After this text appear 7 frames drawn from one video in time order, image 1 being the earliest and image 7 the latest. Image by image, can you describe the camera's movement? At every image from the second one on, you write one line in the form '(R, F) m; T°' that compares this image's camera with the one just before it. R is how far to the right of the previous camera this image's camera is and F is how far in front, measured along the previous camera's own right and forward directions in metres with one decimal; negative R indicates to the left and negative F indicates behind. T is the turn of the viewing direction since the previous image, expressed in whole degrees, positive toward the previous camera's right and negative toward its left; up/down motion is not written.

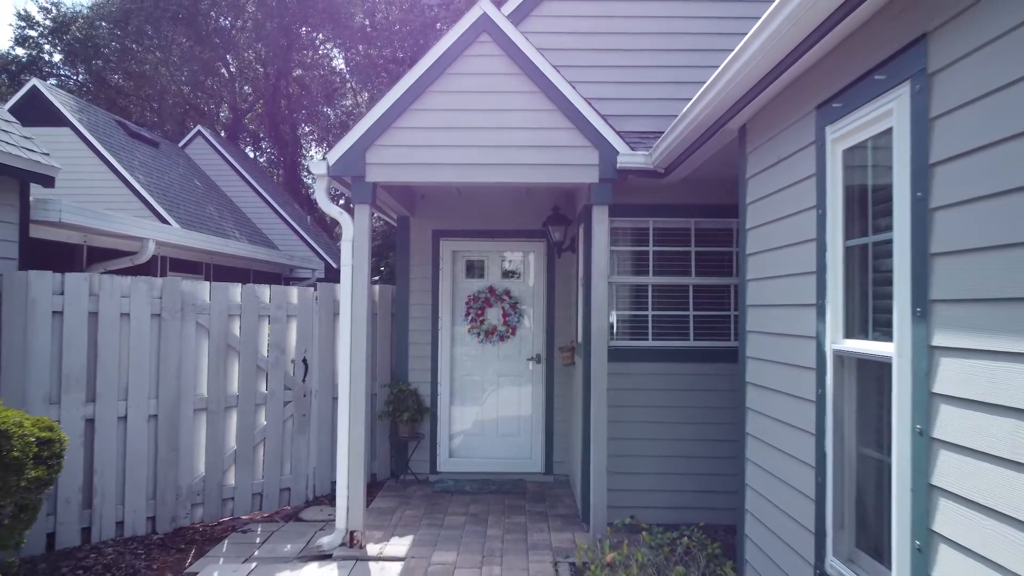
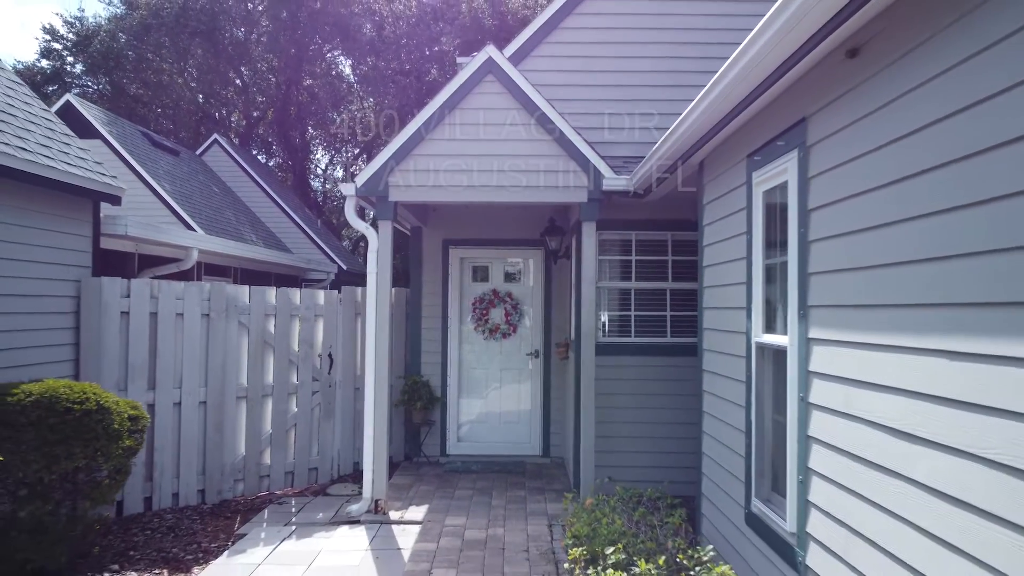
(0.0, -0.8) m; 0°
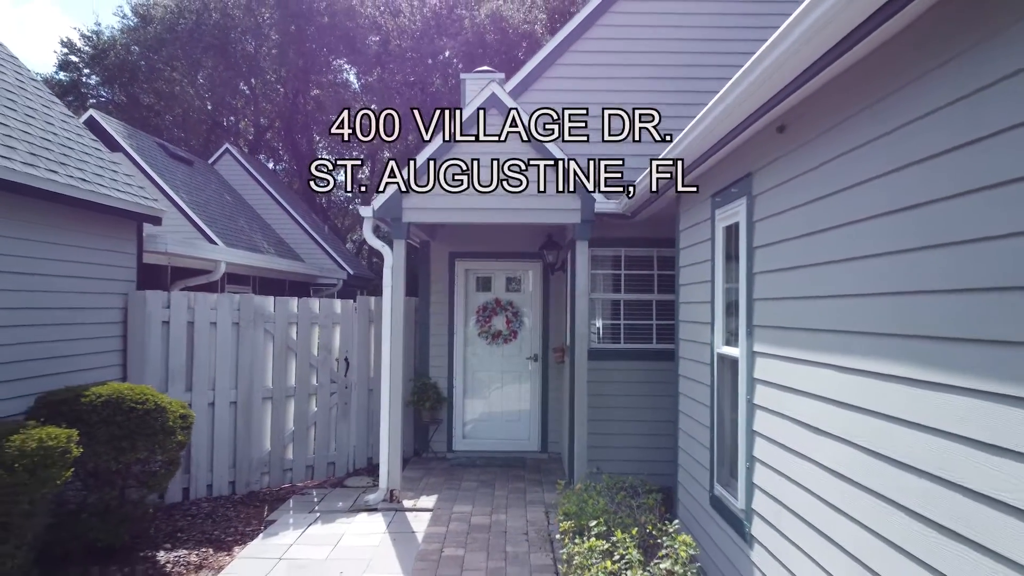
(0.0, -0.6) m; 0°
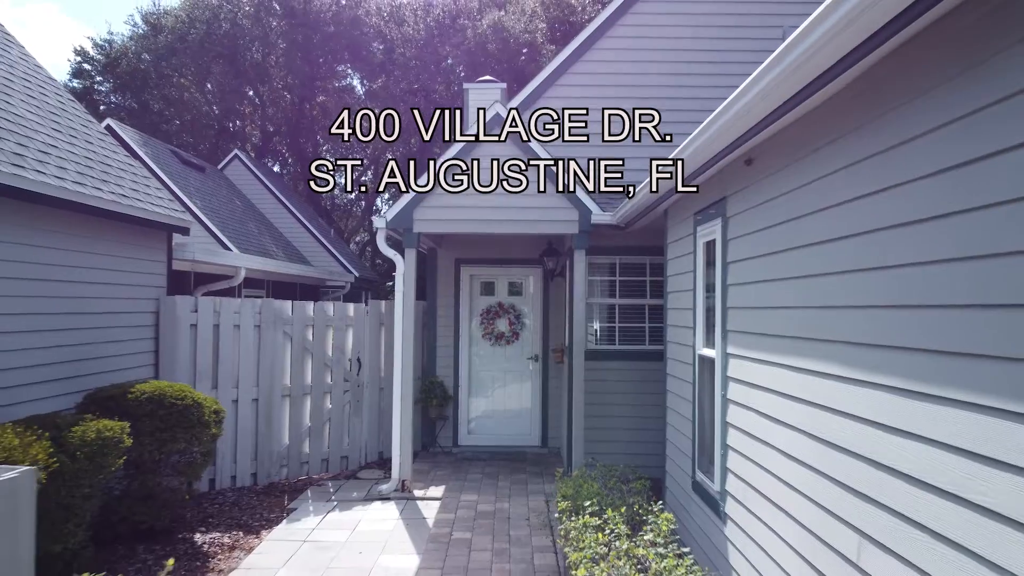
(0.0, -0.5) m; 0°
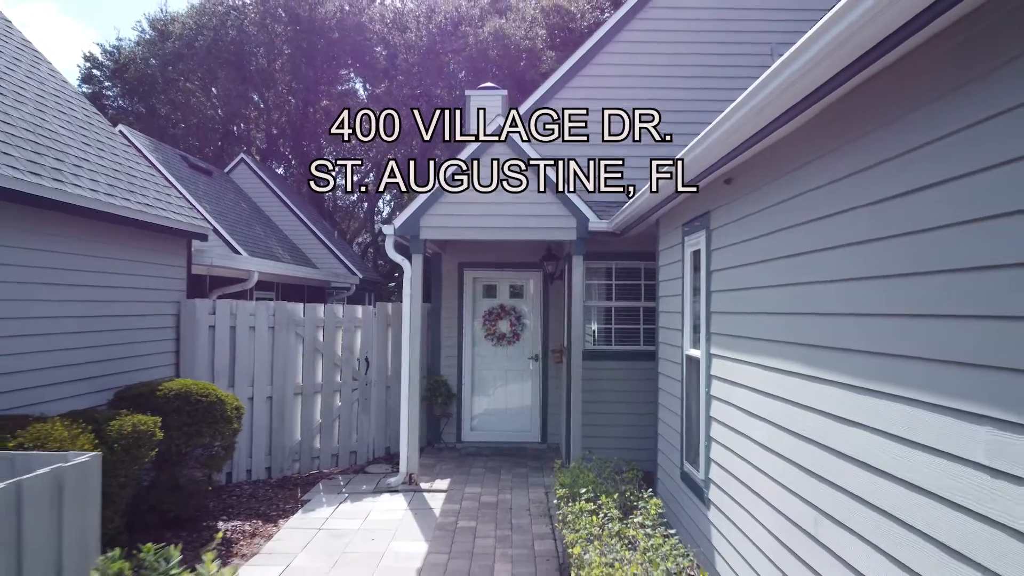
(0.0, -0.4) m; 0°
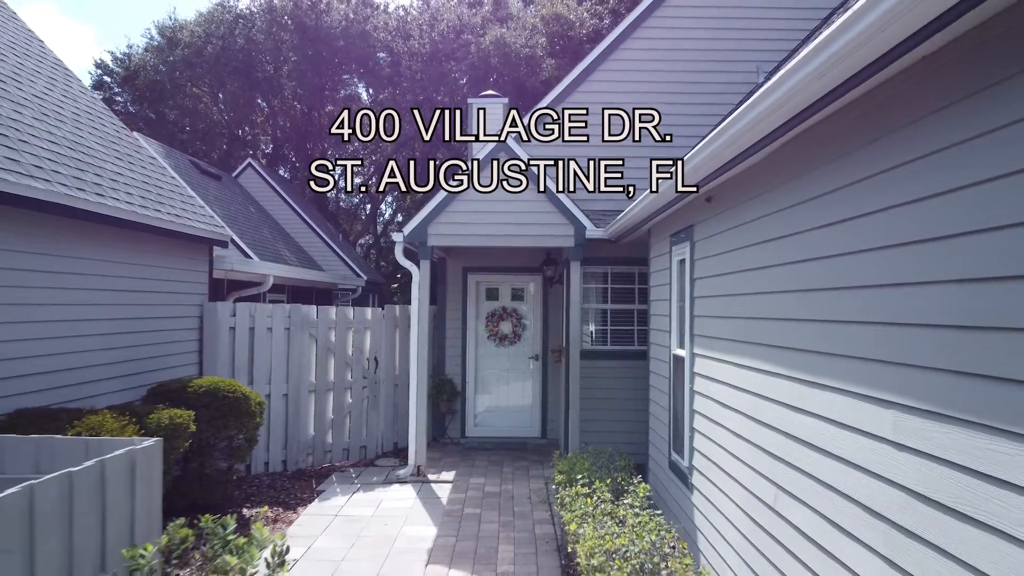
(0.0, -0.5) m; 0°
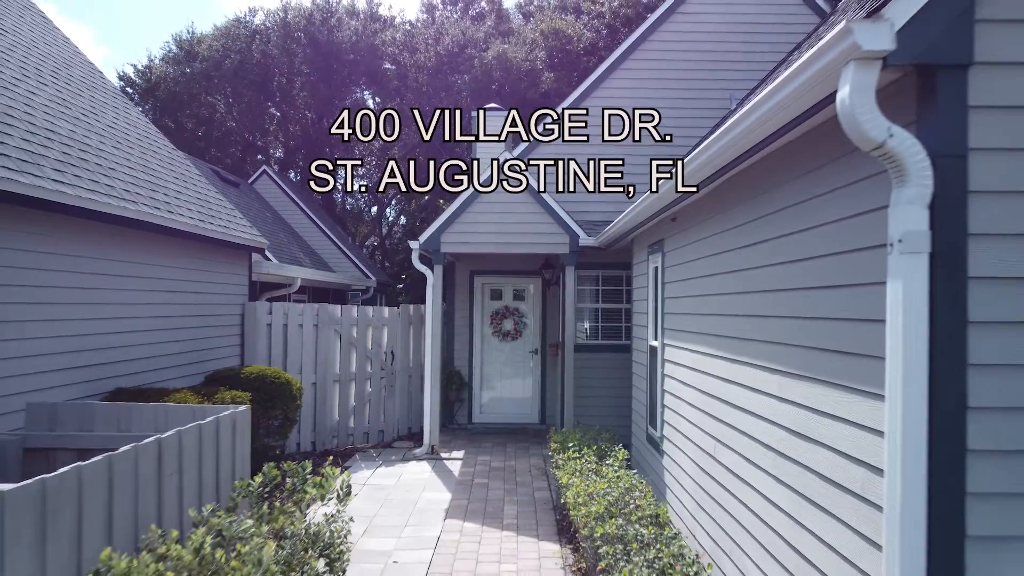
(0.0, -1.0) m; 0°
